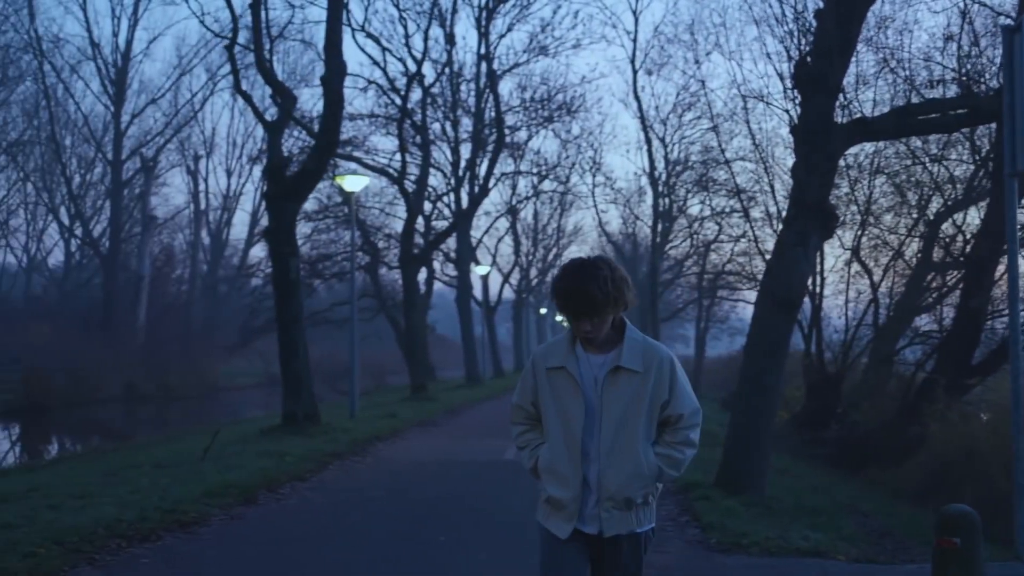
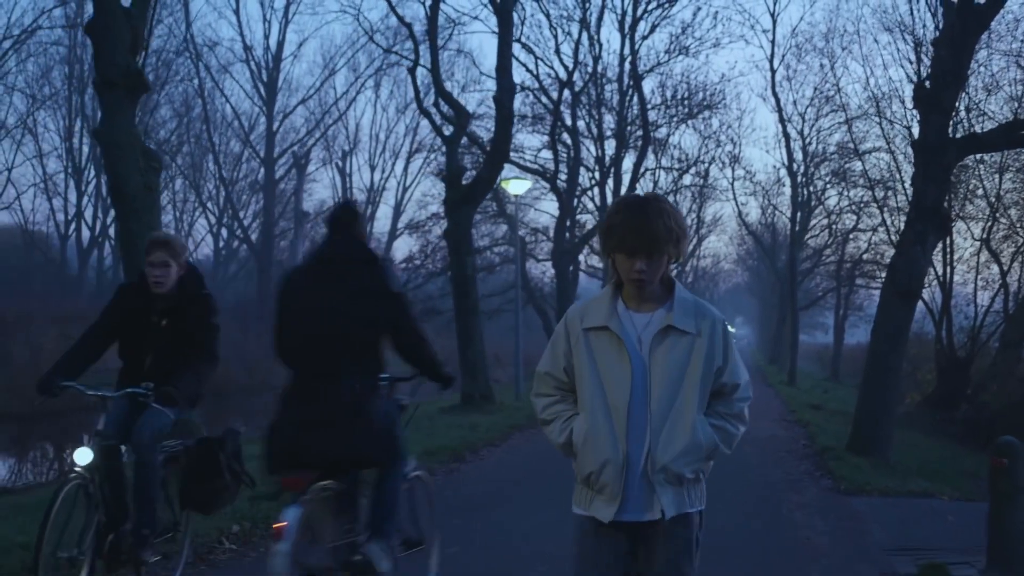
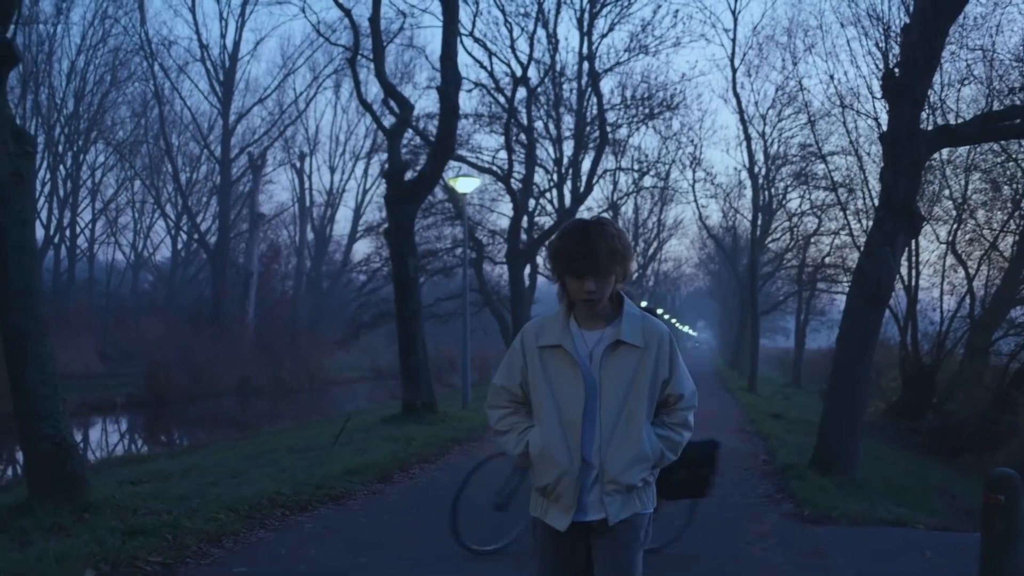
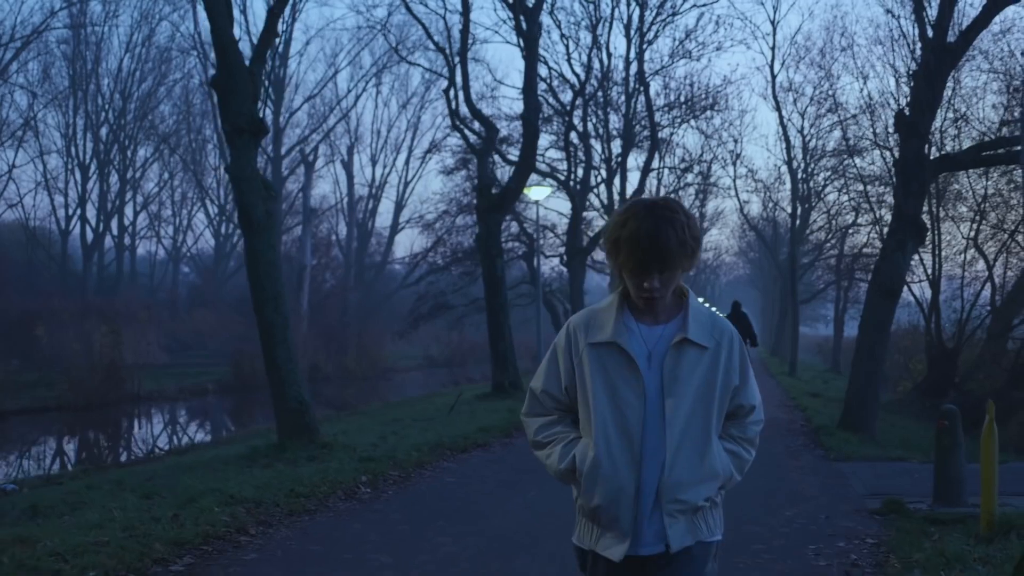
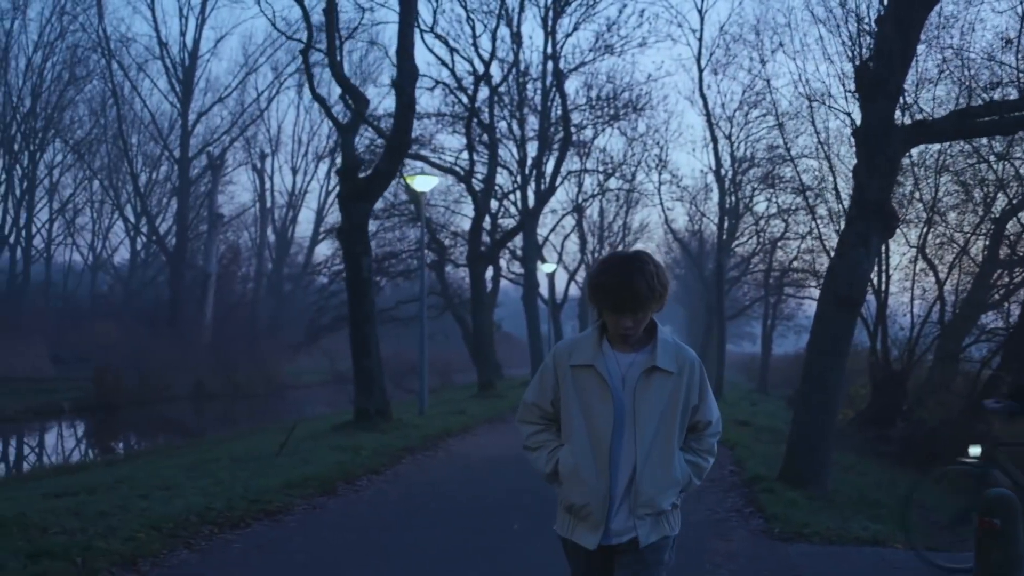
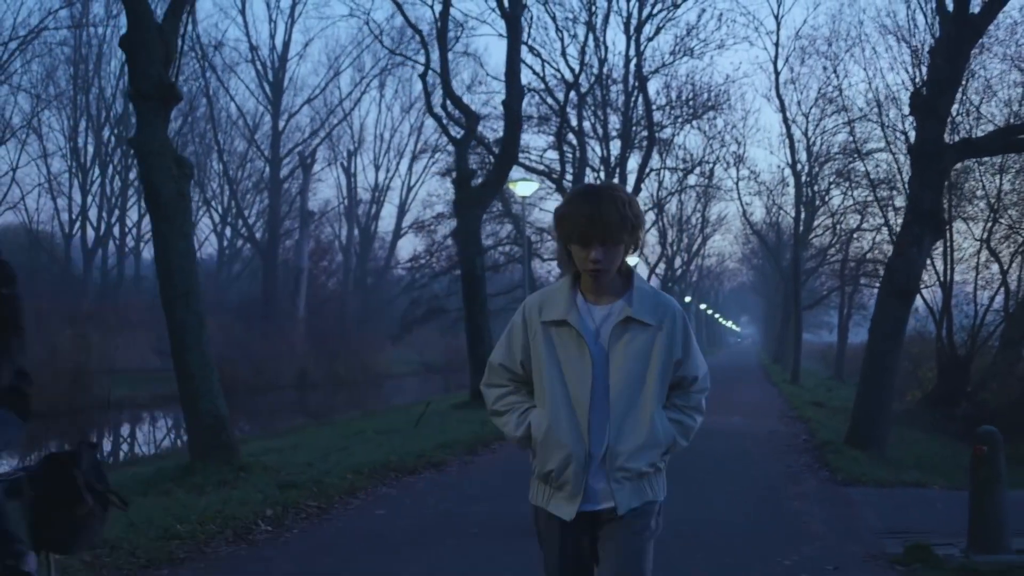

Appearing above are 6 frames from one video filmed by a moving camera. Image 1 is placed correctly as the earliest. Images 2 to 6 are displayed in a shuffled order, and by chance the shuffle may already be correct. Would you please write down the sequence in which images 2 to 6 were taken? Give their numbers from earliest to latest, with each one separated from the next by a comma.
5, 3, 2, 6, 4
